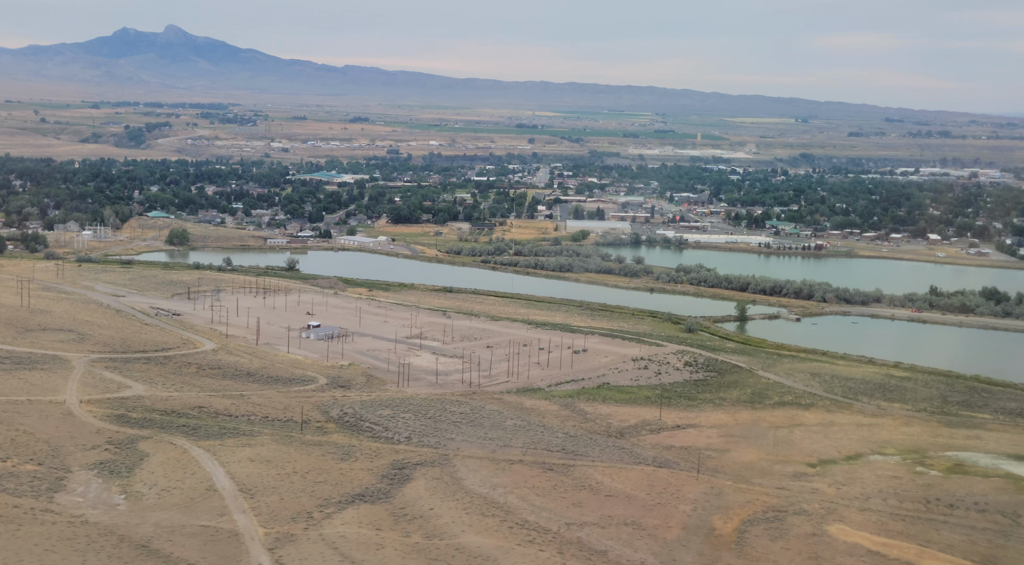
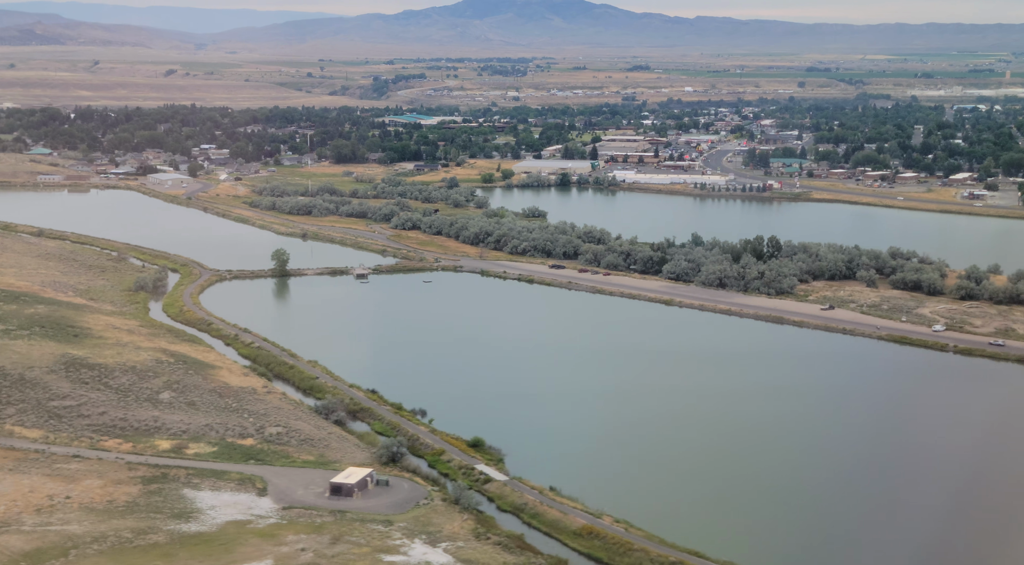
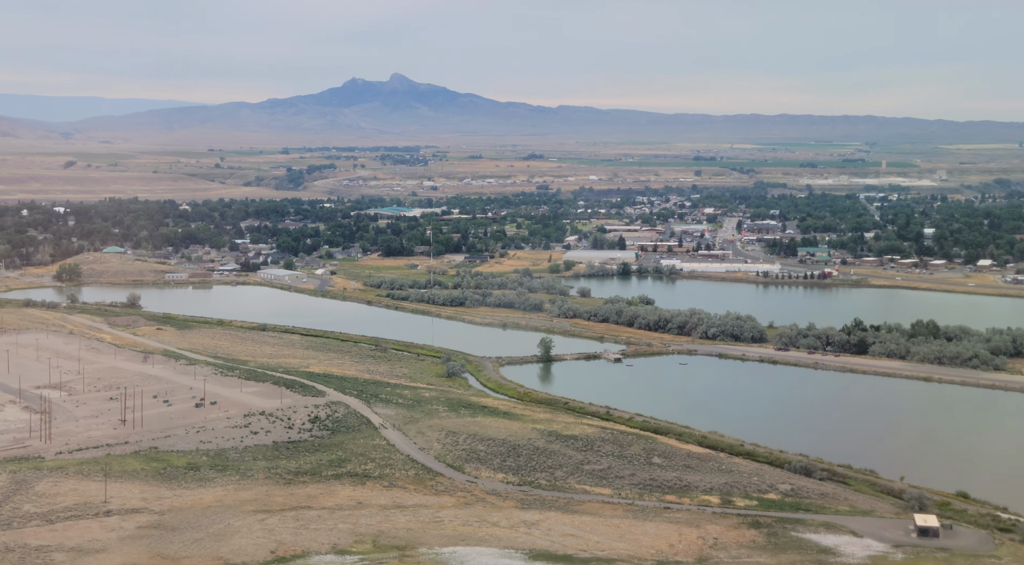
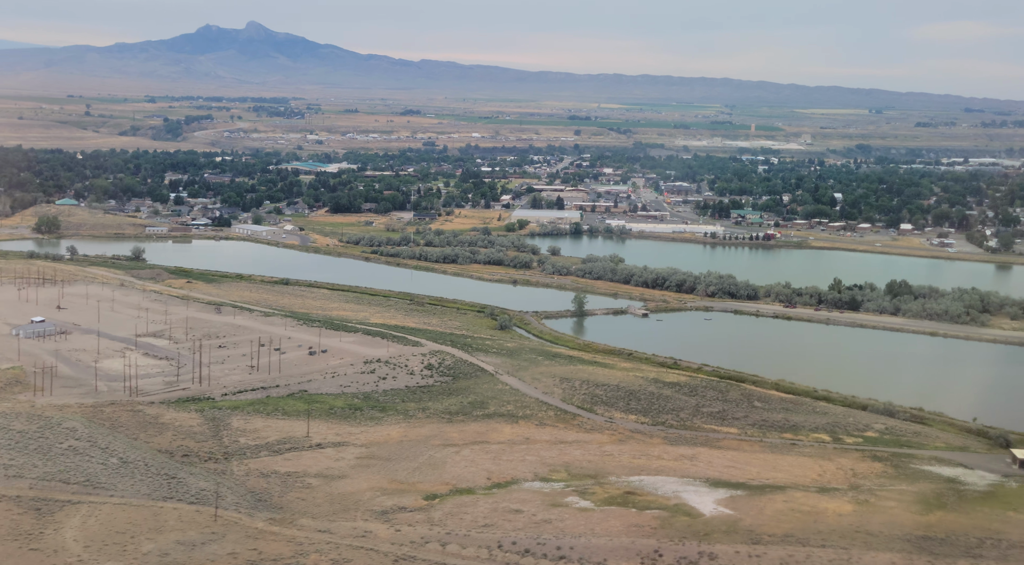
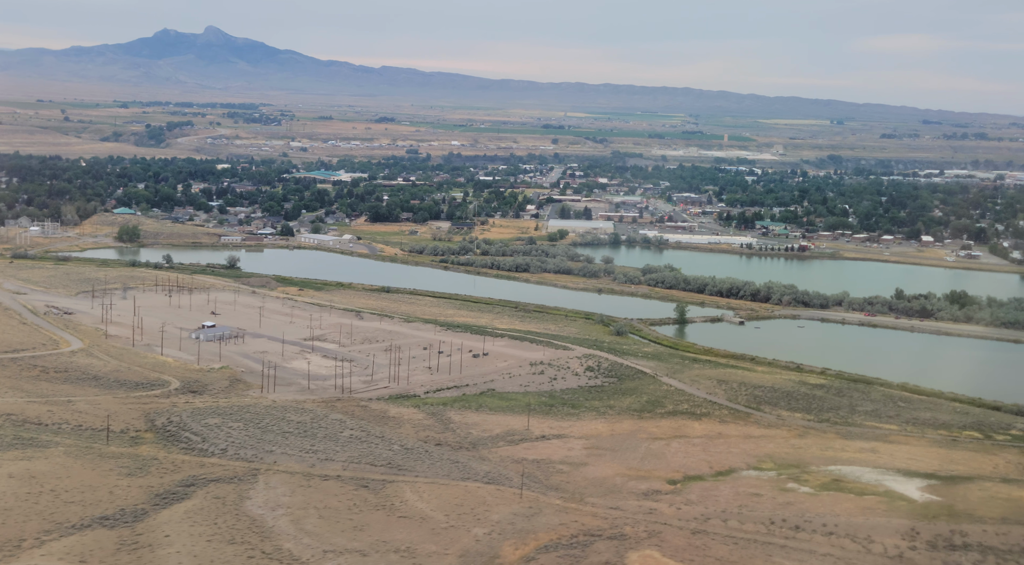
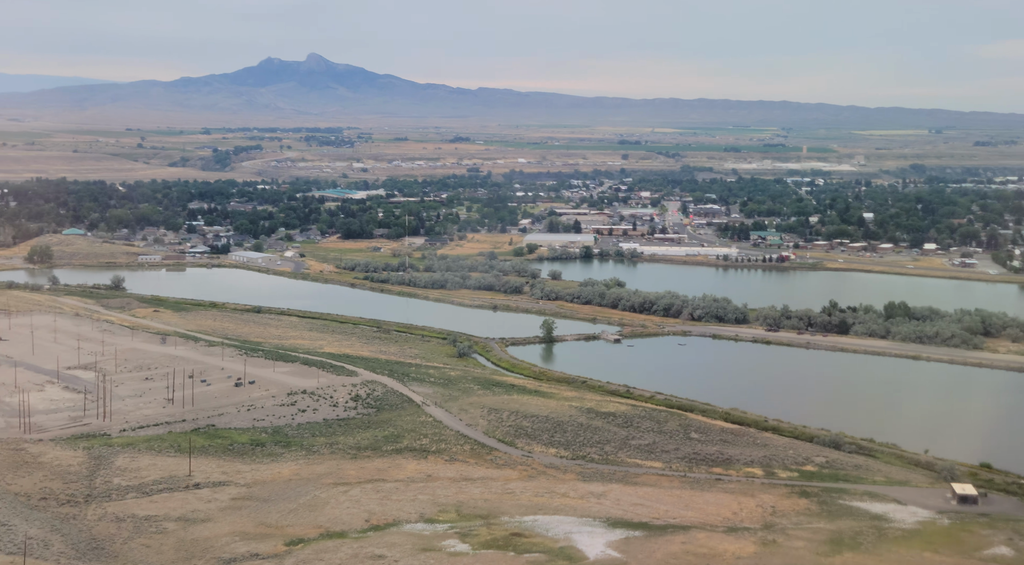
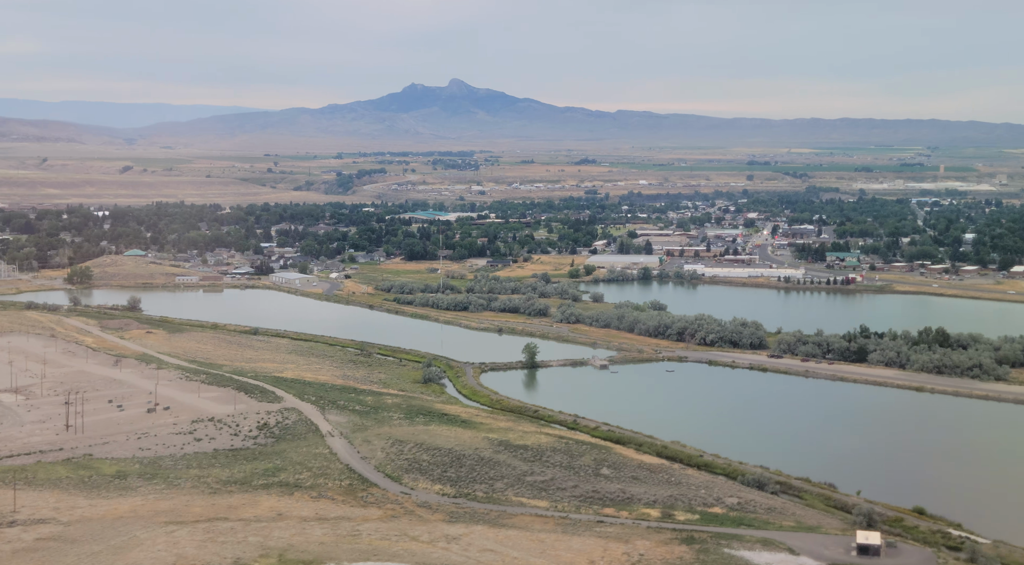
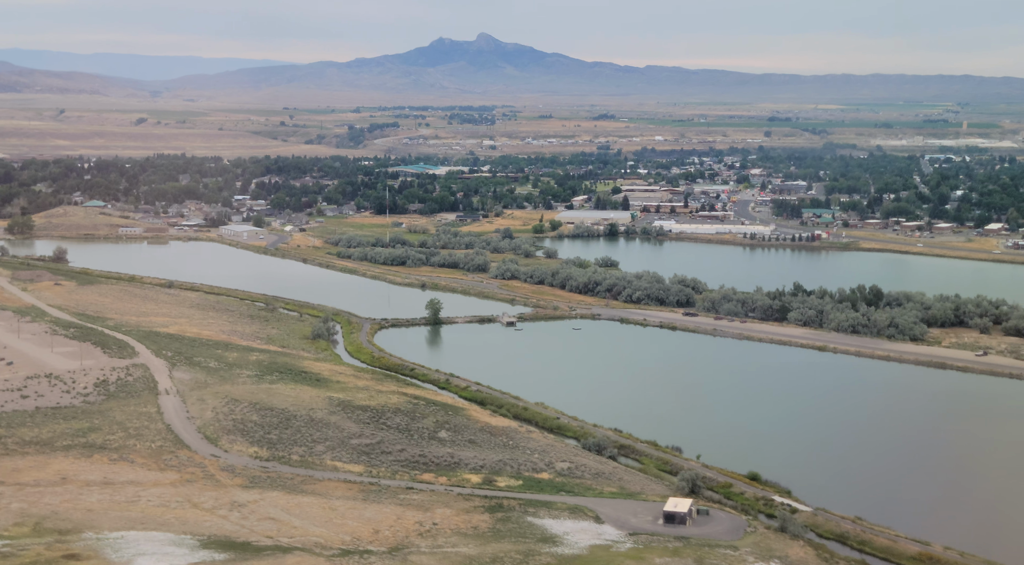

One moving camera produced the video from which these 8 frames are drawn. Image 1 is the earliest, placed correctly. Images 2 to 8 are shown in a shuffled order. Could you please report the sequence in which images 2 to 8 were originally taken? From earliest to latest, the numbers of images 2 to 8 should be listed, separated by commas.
5, 4, 6, 3, 7, 8, 2
